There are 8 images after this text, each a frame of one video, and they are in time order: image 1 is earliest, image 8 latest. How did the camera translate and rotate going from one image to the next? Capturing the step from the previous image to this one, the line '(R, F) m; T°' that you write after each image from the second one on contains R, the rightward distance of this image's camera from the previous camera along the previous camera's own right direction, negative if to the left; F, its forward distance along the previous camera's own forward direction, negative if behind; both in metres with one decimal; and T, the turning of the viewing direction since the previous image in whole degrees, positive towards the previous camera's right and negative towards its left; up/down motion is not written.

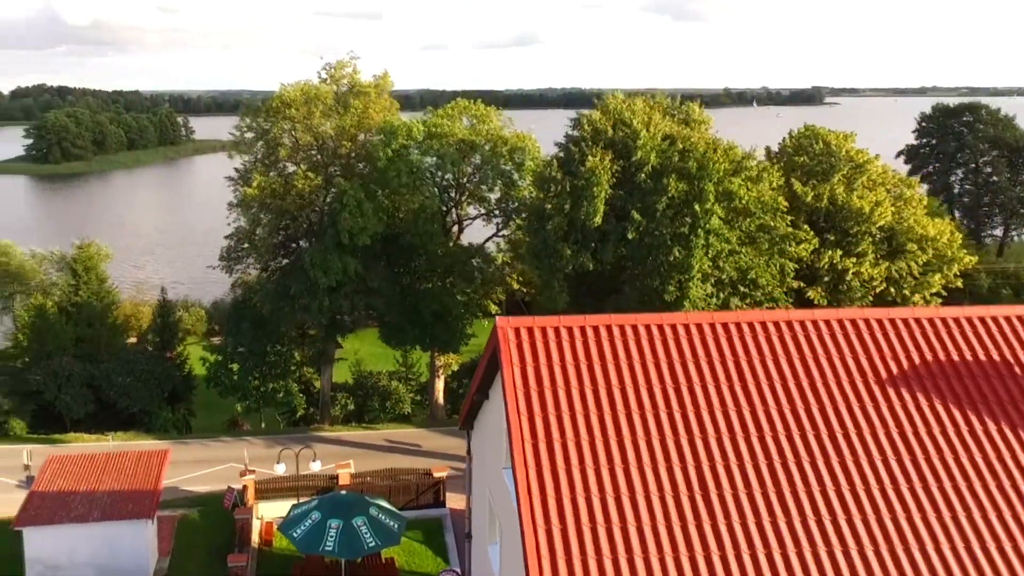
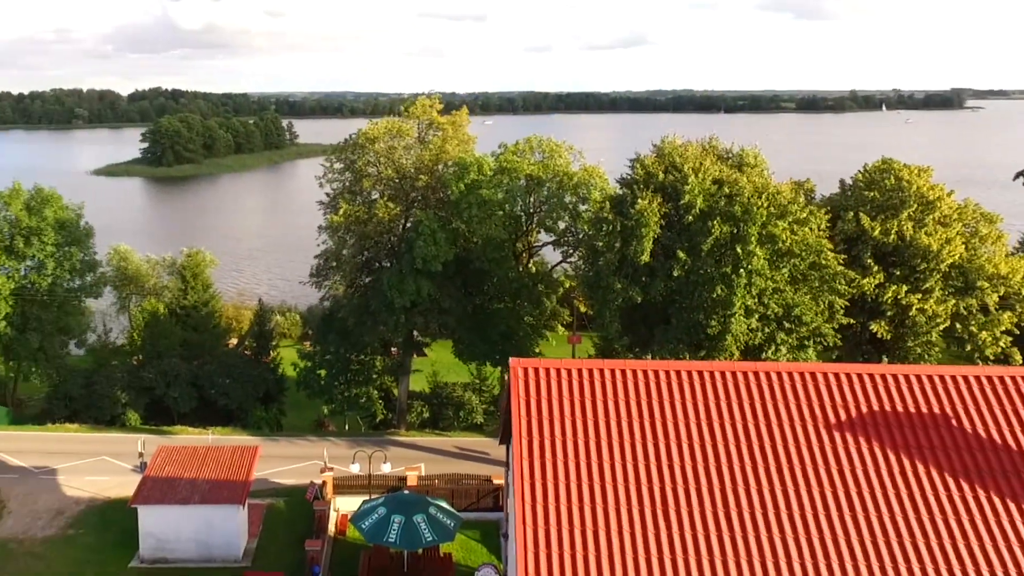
(+0.8, -2.0) m; -6°
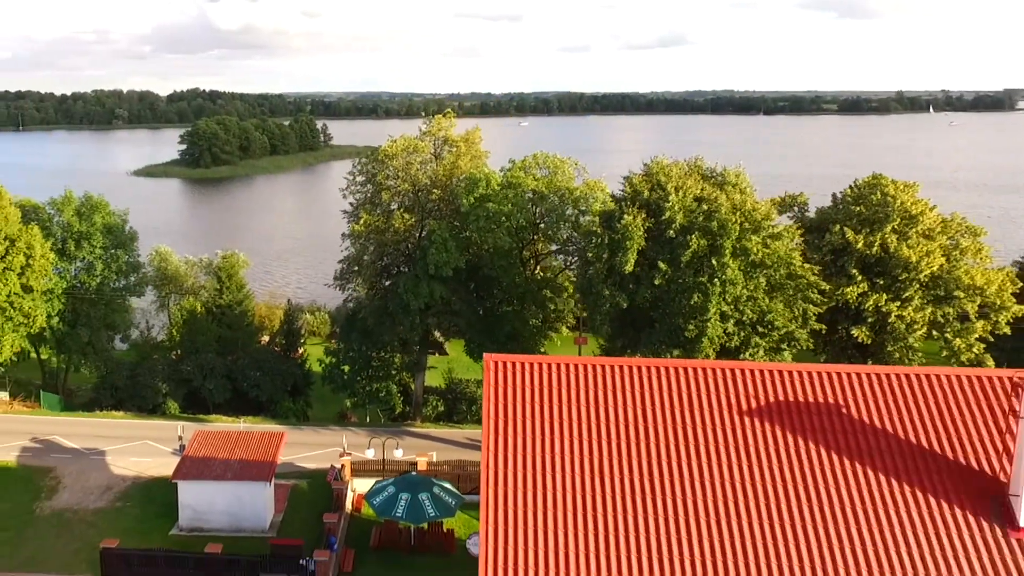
(+0.8, -2.4) m; -2°
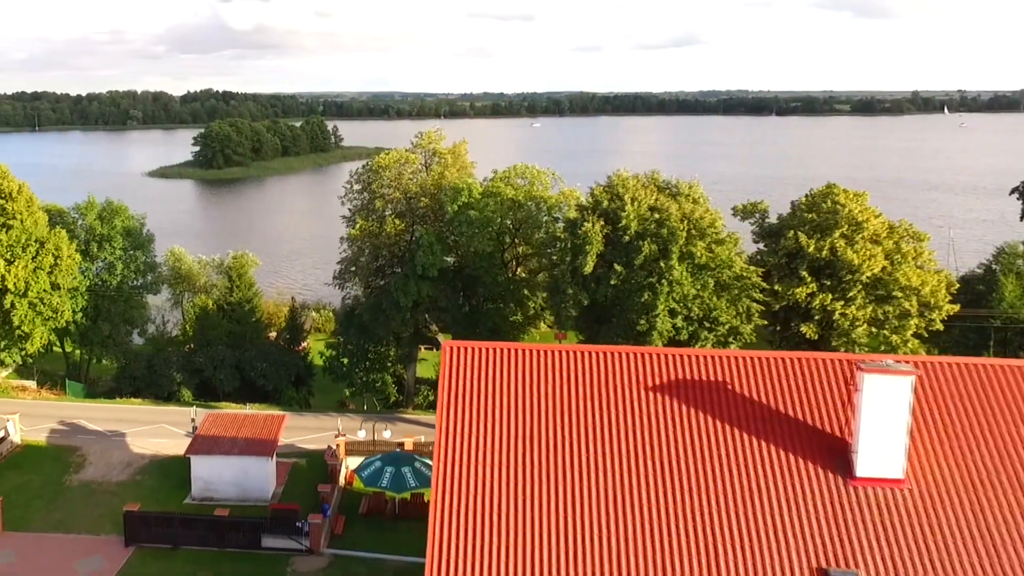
(+1.1, -3.0) m; -1°
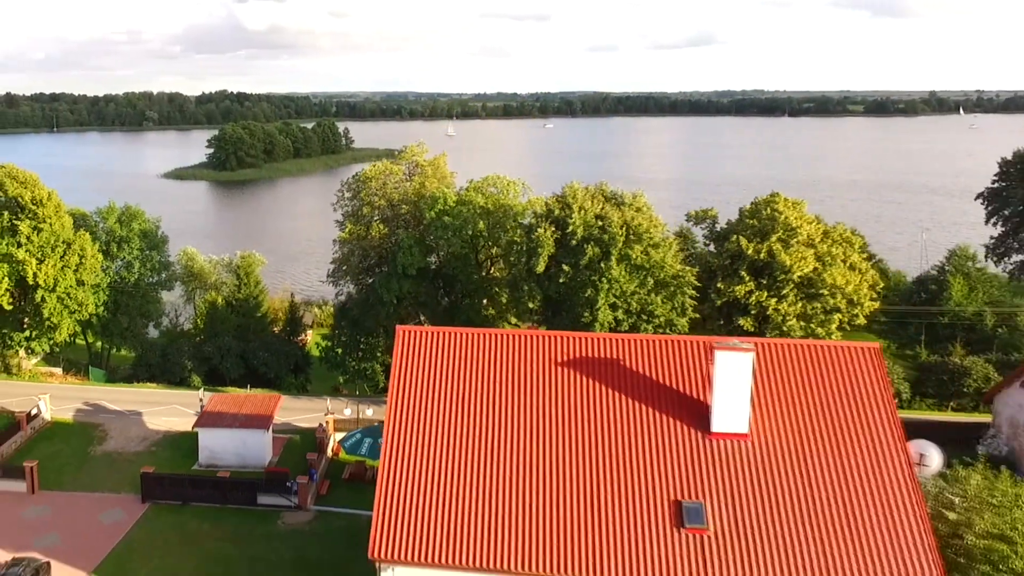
(+1.7, -4.1) m; -1°
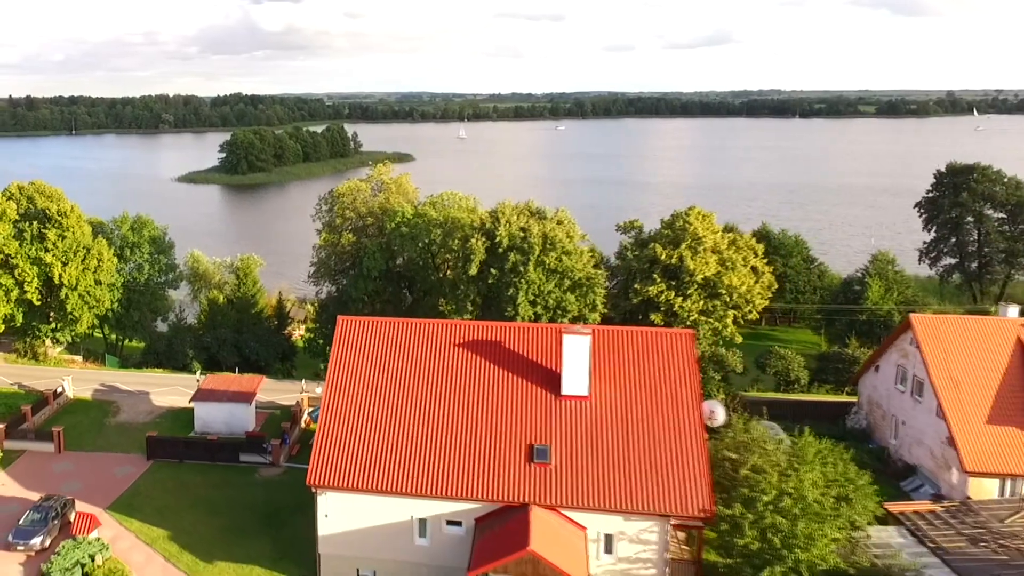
(+3.1, -6.6) m; -1°
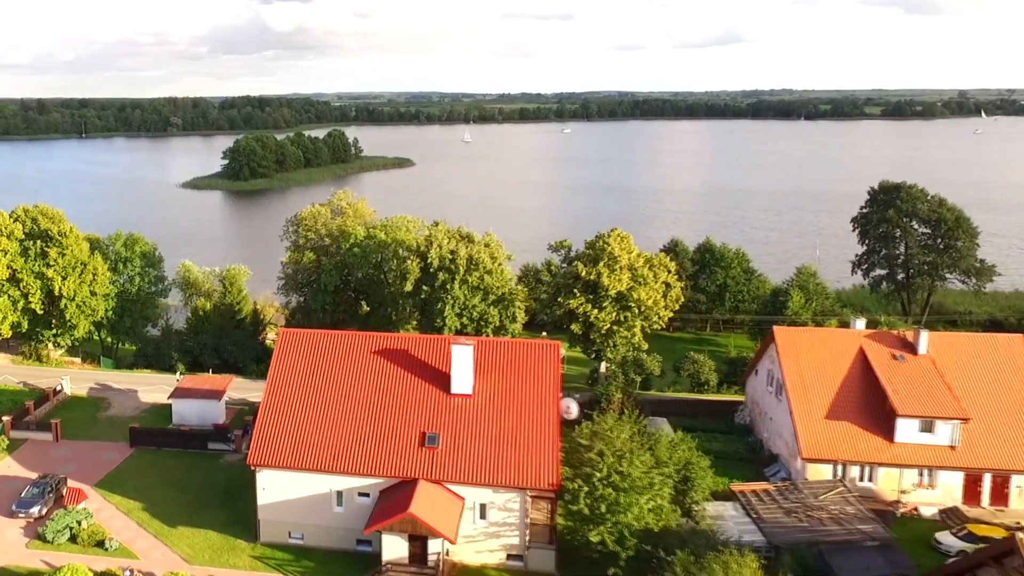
(+3.7, -6.3) m; -1°
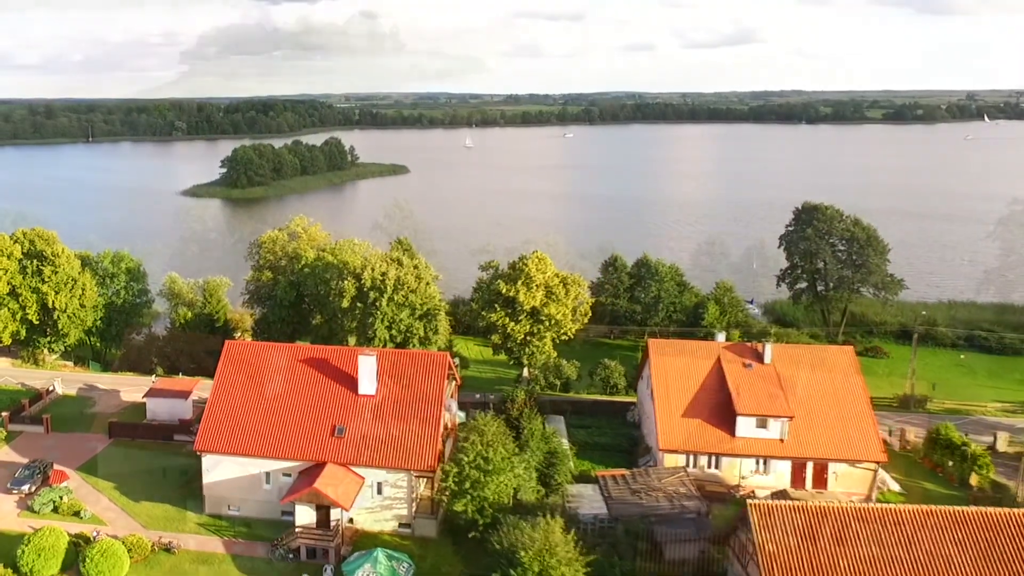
(+4.7, -7.6) m; 0°
